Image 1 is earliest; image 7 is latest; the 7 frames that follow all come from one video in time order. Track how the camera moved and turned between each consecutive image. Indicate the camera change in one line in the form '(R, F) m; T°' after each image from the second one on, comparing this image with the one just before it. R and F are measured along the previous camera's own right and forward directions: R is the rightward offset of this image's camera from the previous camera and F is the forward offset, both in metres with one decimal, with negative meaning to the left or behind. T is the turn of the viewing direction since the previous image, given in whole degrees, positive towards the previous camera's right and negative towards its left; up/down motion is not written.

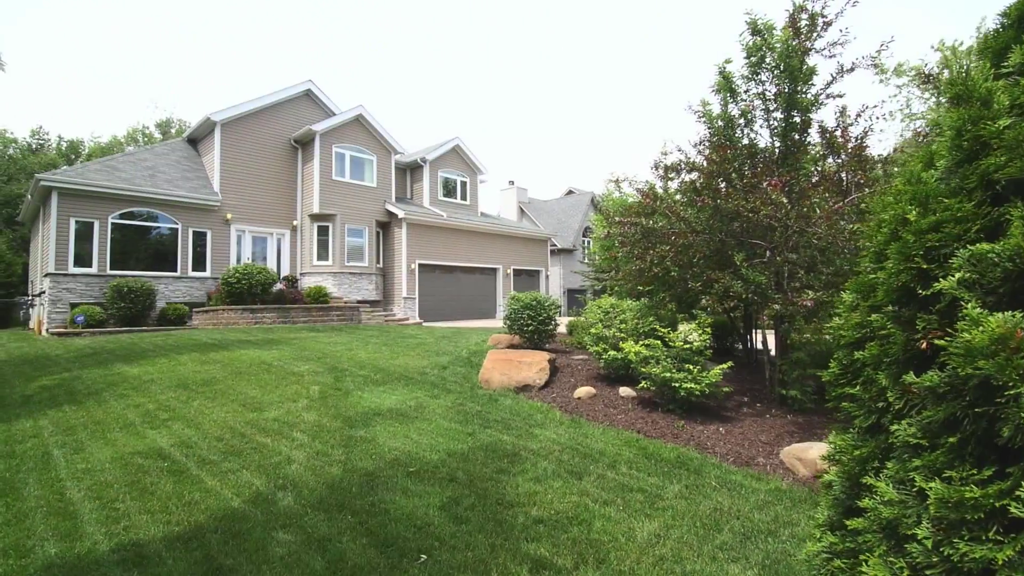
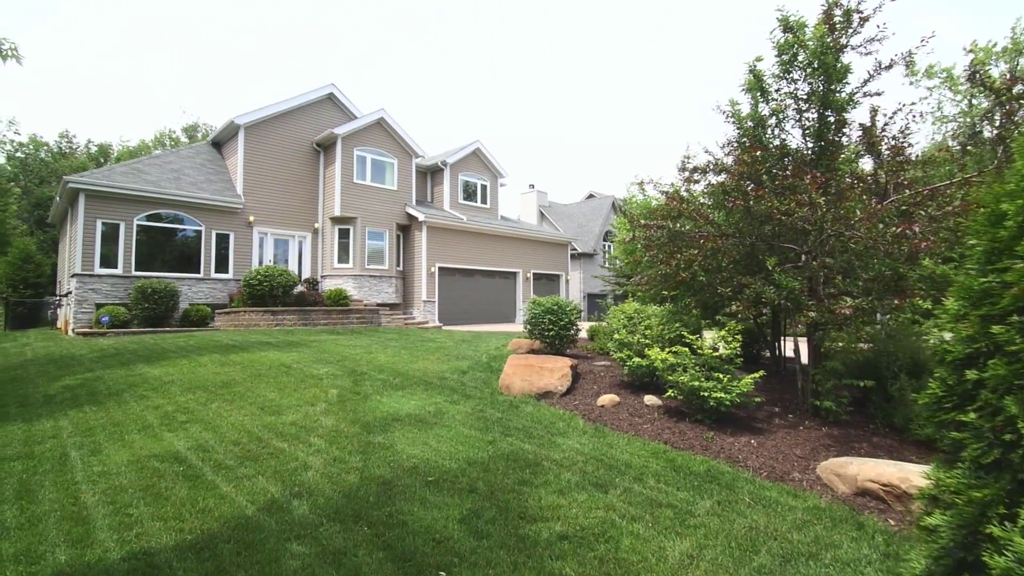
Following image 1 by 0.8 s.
(-0.1, +0.1) m; -2°
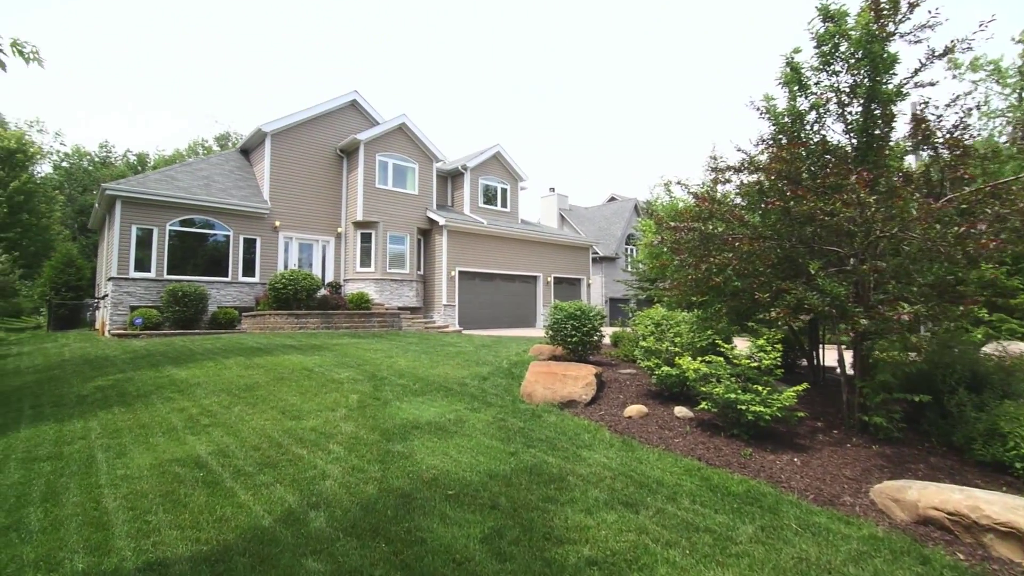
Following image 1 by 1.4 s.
(0.0, +0.2) m; -3°
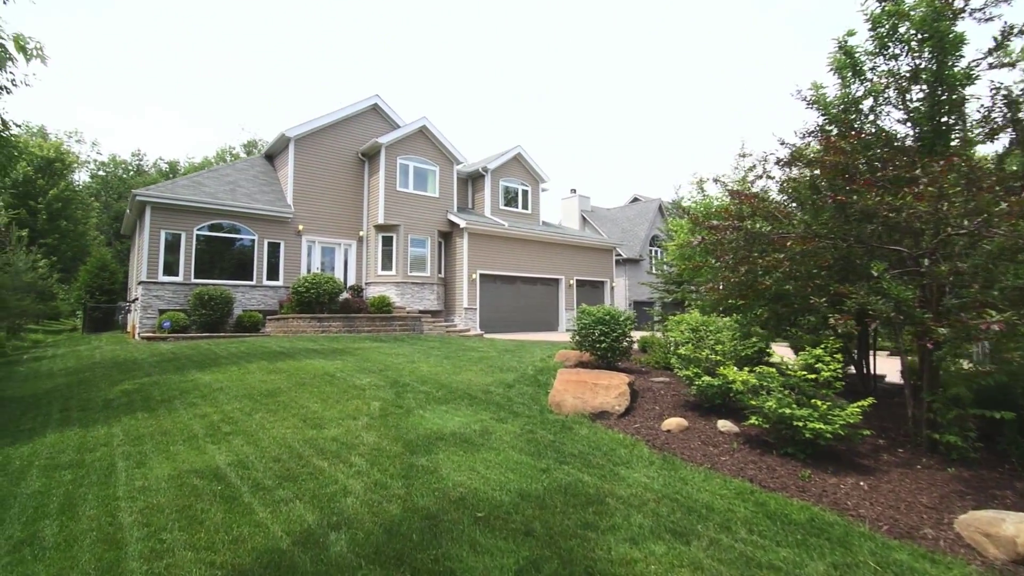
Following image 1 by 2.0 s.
(-0.1, +0.3) m; -3°
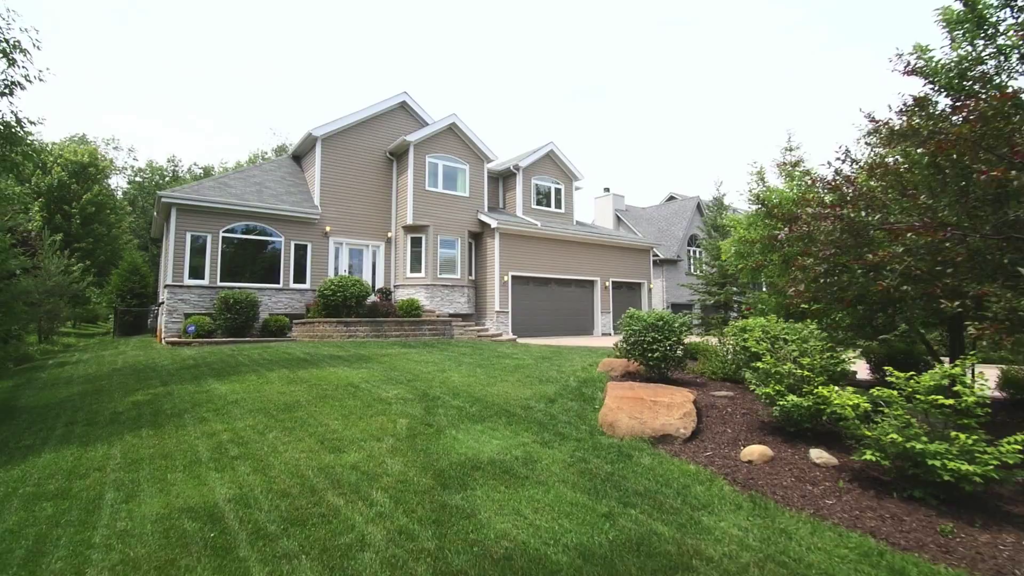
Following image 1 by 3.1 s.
(-0.2, +0.7) m; -4°
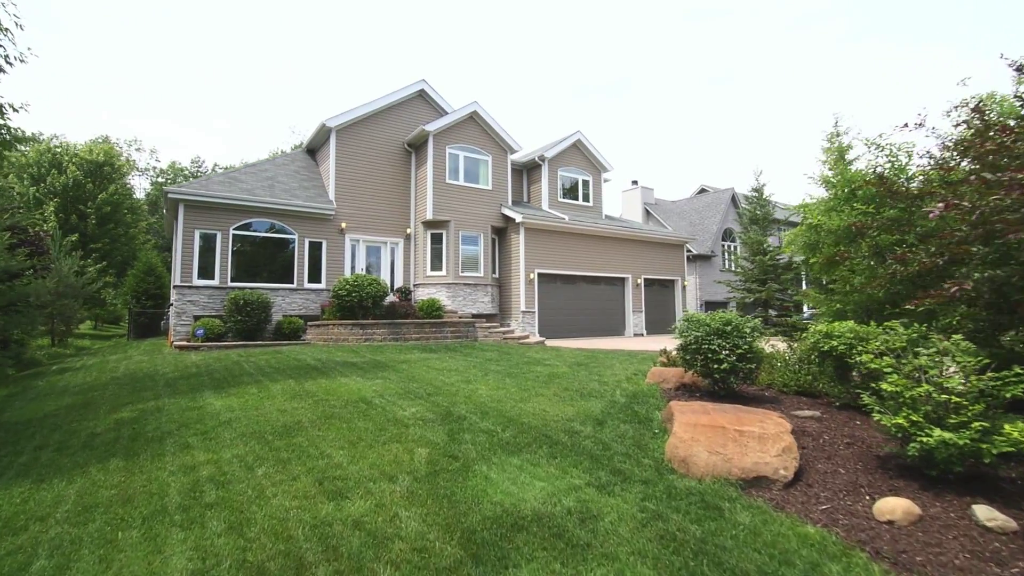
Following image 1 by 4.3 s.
(-0.2, +1.0) m; -3°
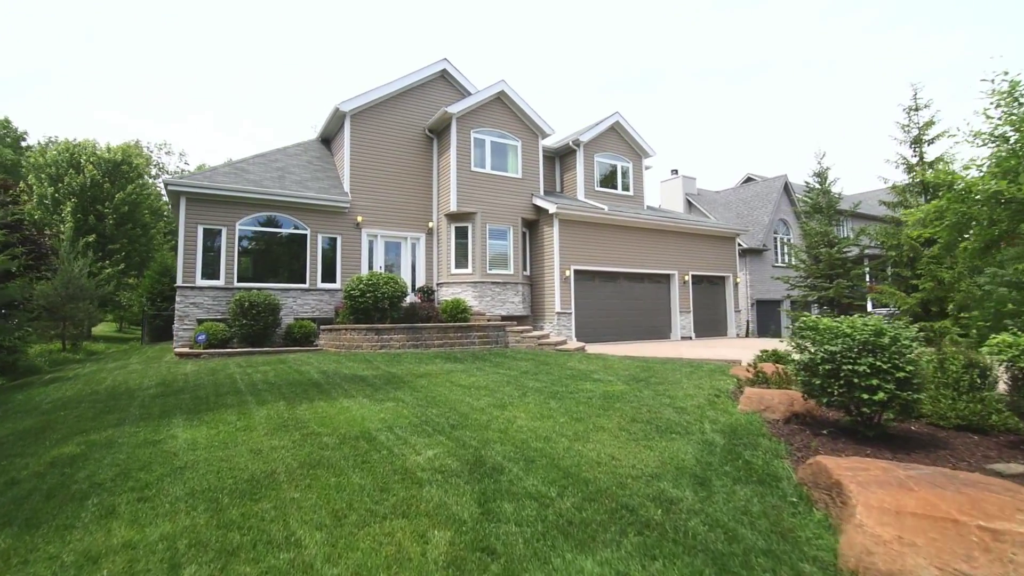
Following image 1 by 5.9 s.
(-0.2, +1.5) m; -3°
